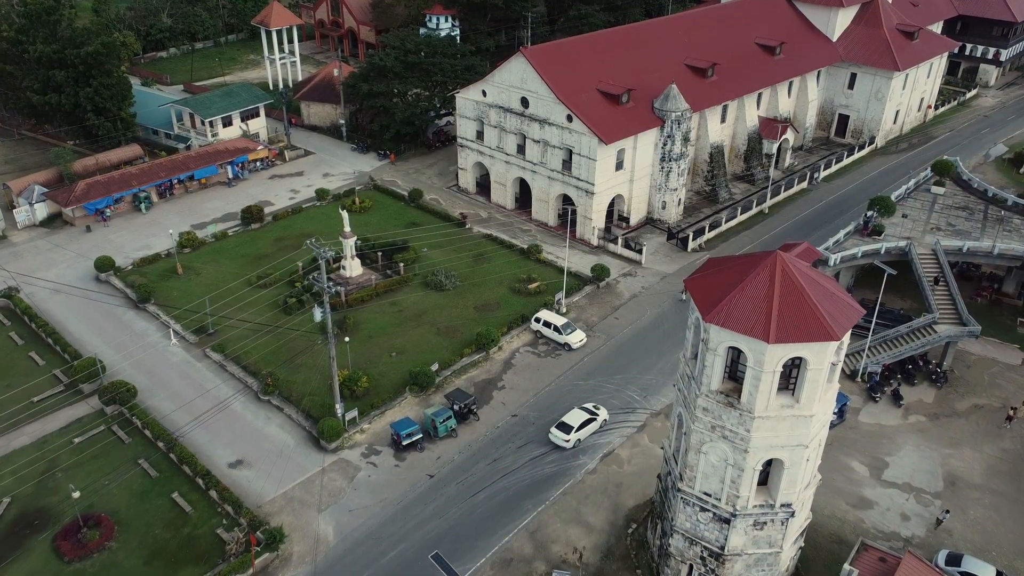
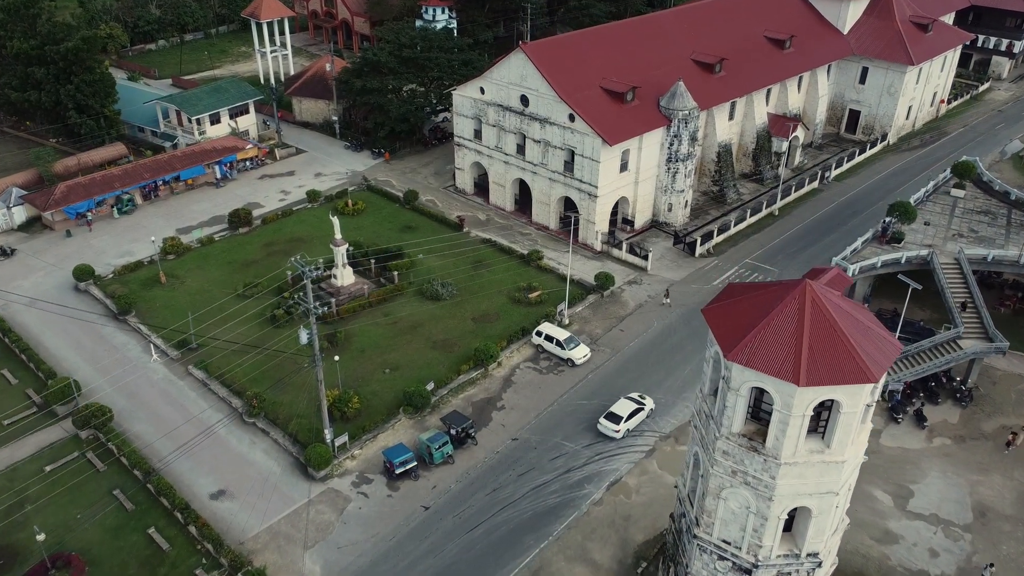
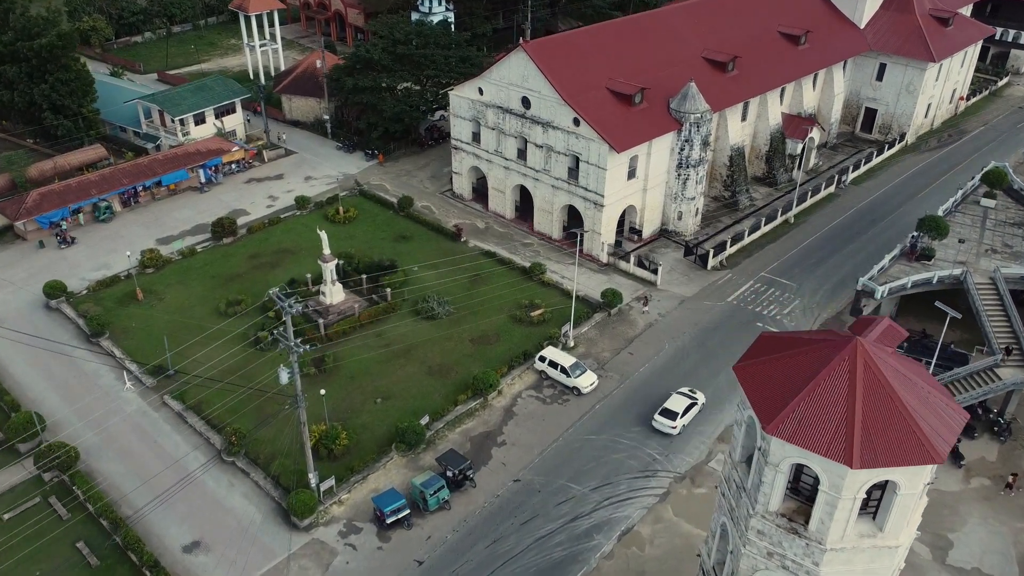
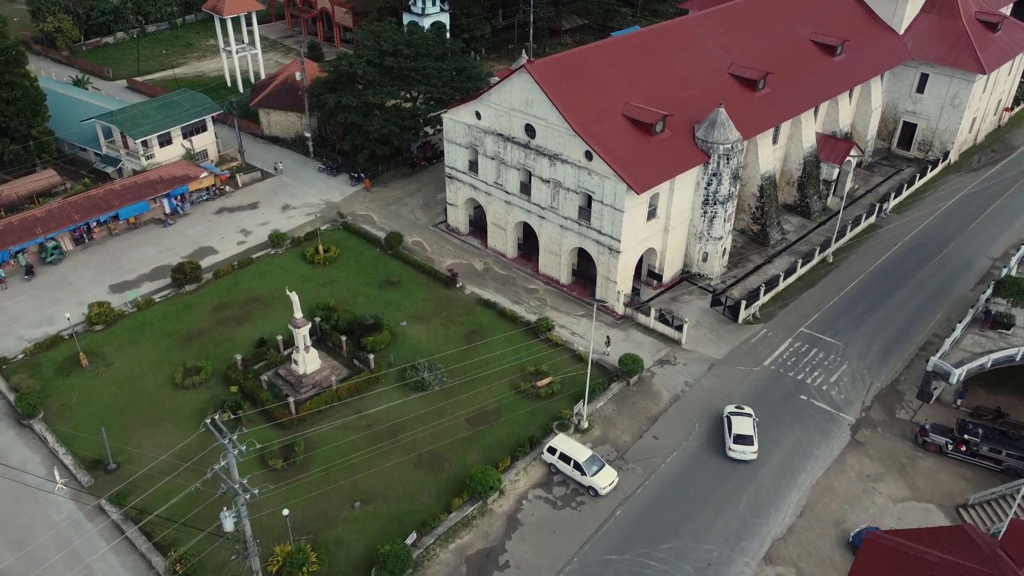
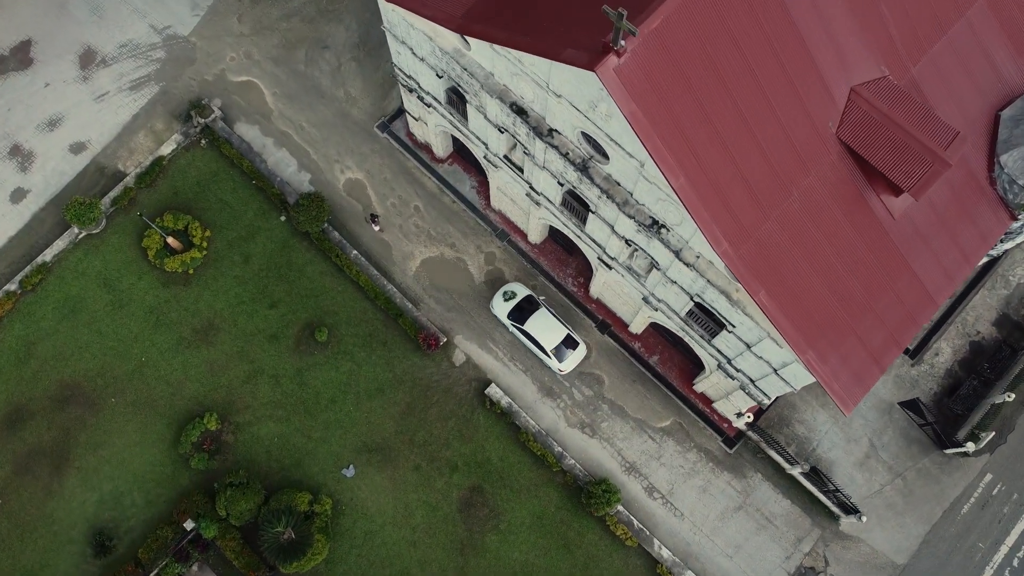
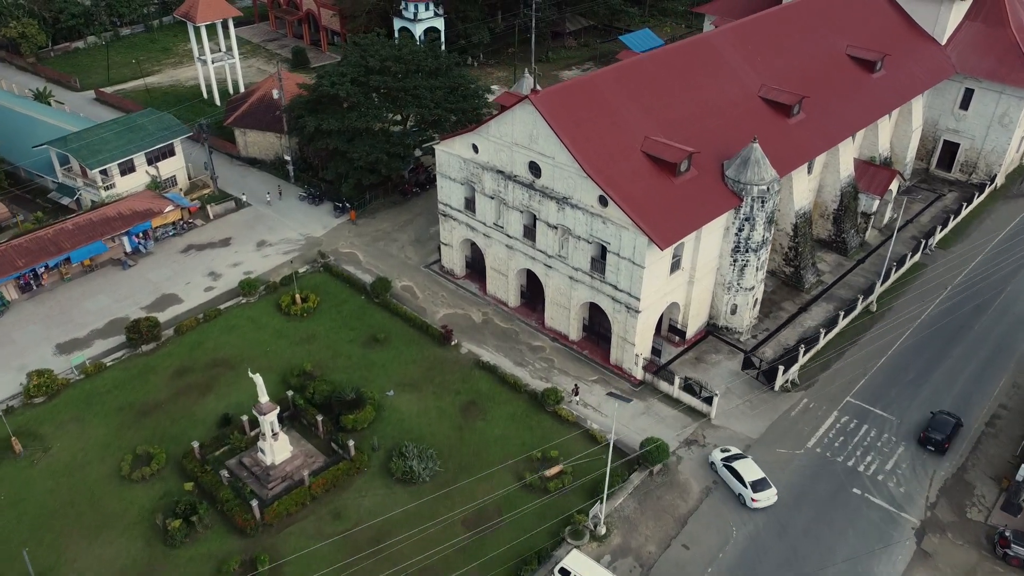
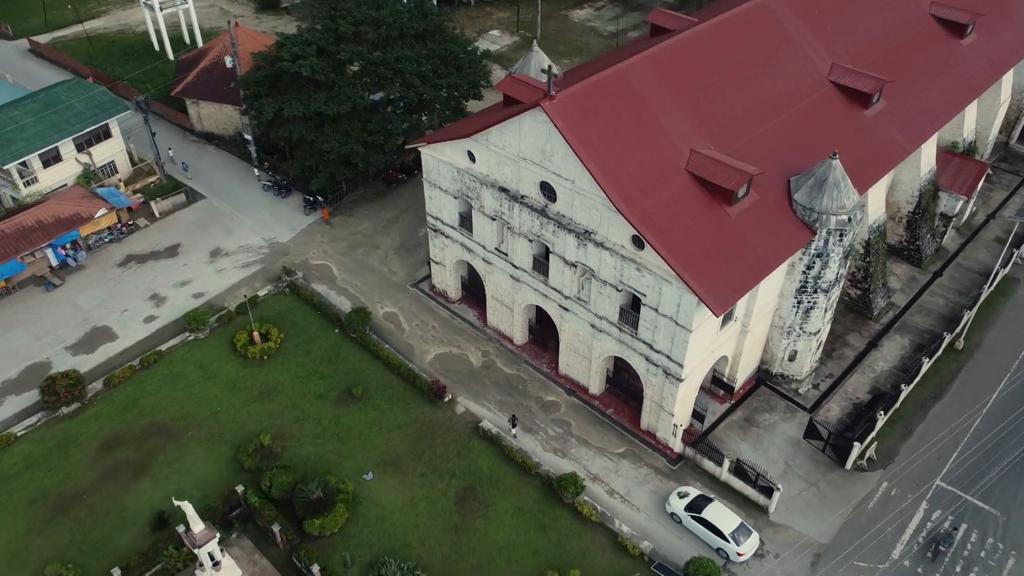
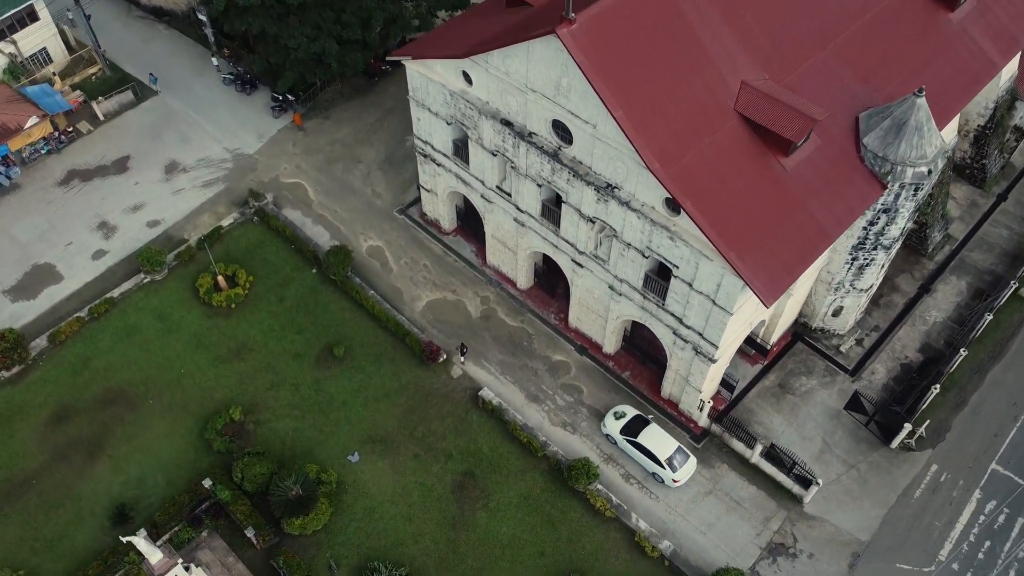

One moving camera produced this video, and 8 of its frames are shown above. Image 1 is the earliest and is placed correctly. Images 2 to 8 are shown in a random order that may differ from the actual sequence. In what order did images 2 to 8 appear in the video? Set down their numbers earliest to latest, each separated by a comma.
2, 3, 4, 6, 7, 8, 5
